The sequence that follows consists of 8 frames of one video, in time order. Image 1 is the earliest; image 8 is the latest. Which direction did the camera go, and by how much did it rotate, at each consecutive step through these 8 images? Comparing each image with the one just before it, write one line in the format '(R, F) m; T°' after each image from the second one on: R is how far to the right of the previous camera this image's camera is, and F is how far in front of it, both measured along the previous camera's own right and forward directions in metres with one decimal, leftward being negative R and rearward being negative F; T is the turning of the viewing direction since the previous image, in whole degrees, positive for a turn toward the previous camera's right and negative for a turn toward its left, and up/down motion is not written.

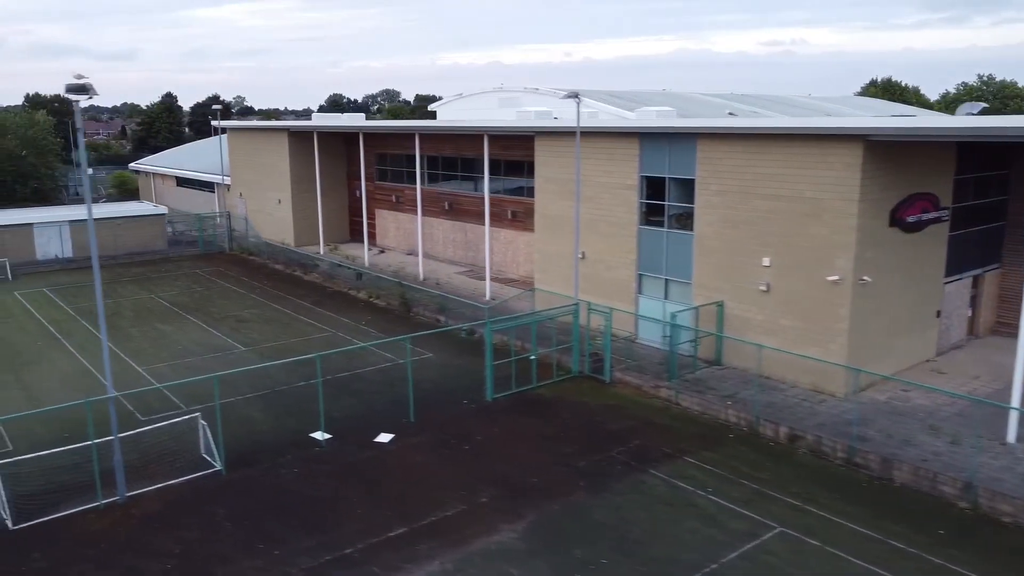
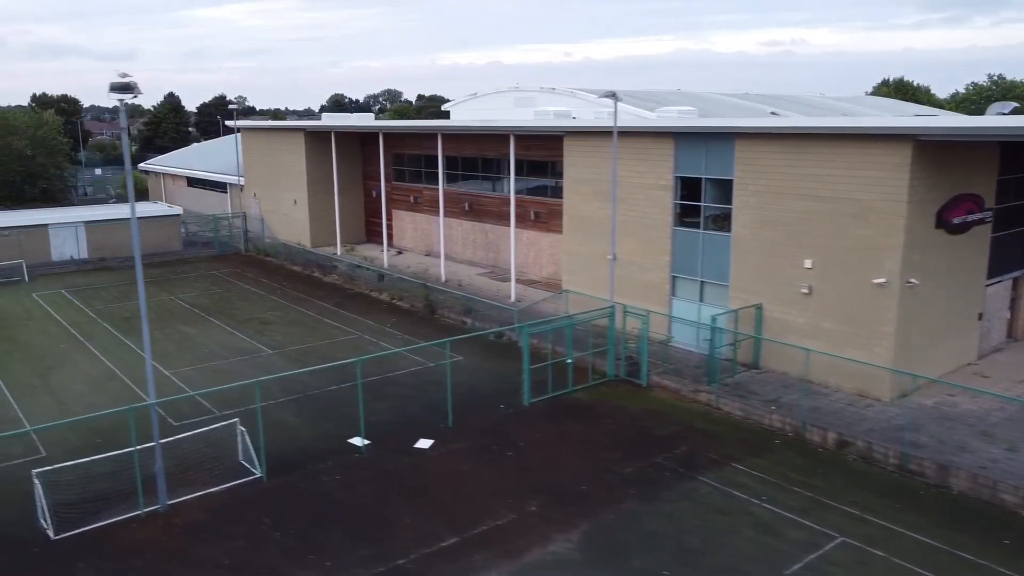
(-0.8, +0.3) m; 0°
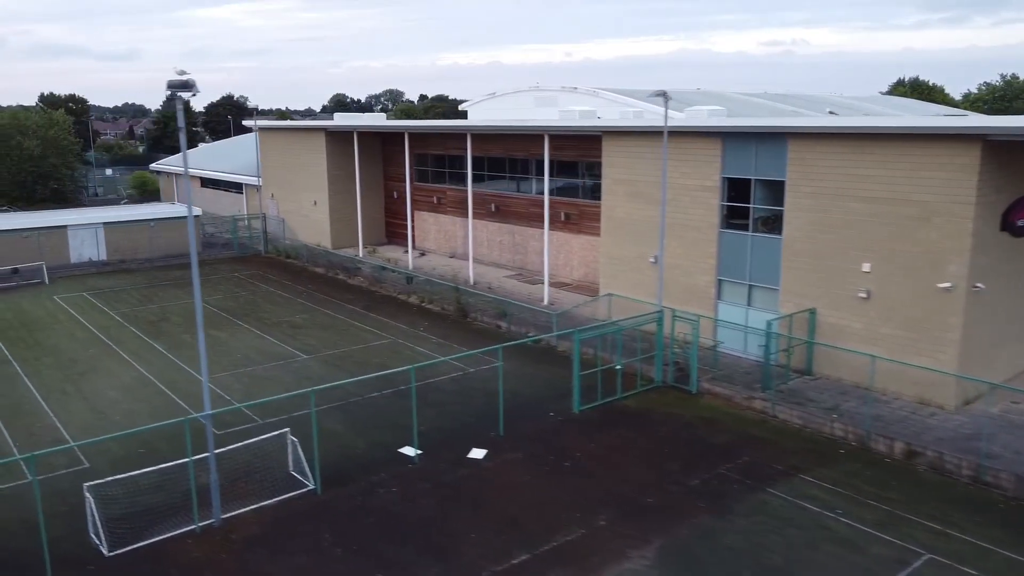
(-1.1, +0.5) m; 0°
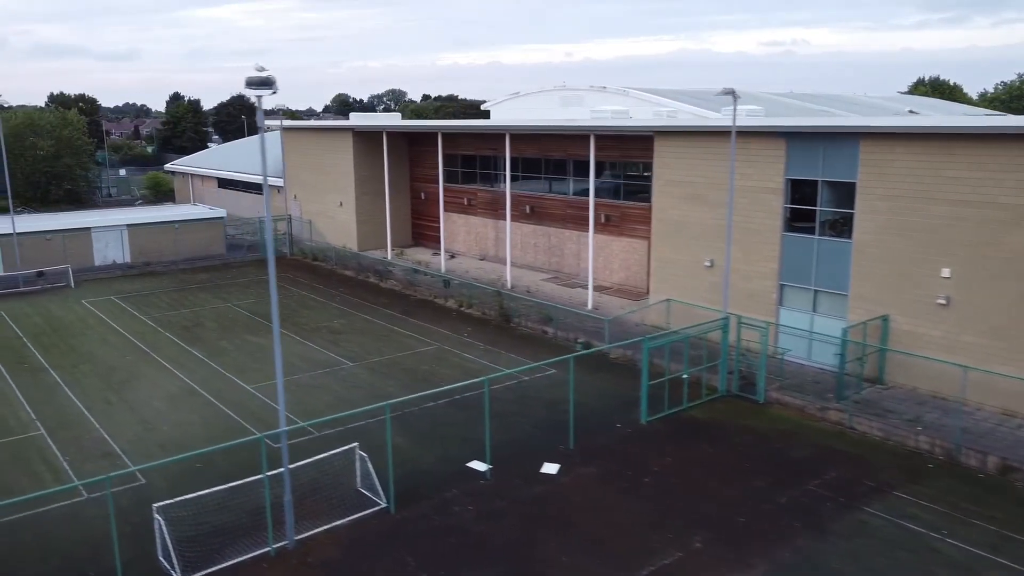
(-1.3, +0.7) m; 0°
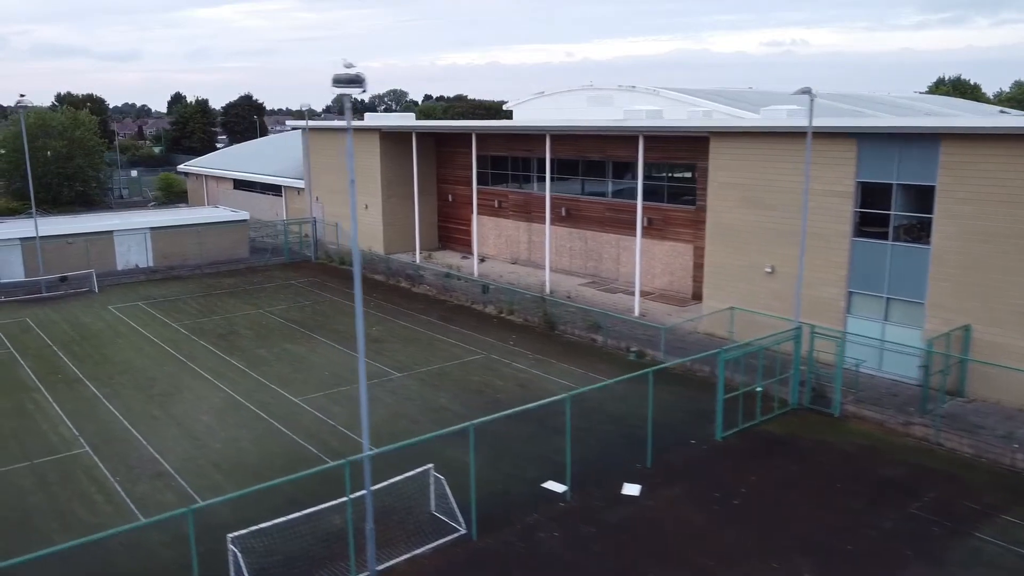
(-1.4, +0.8) m; 0°
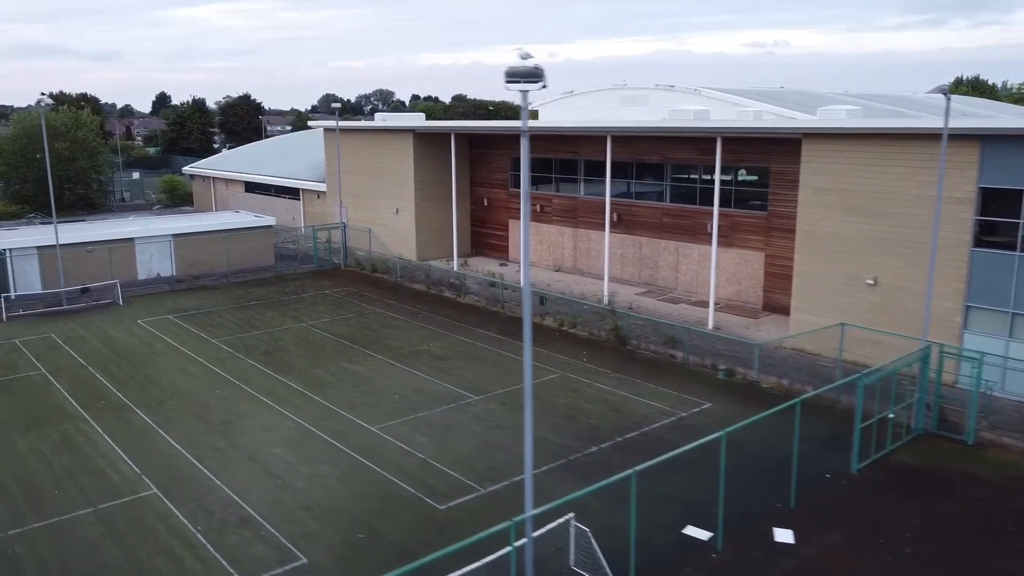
(-2.3, +1.6) m; +1°
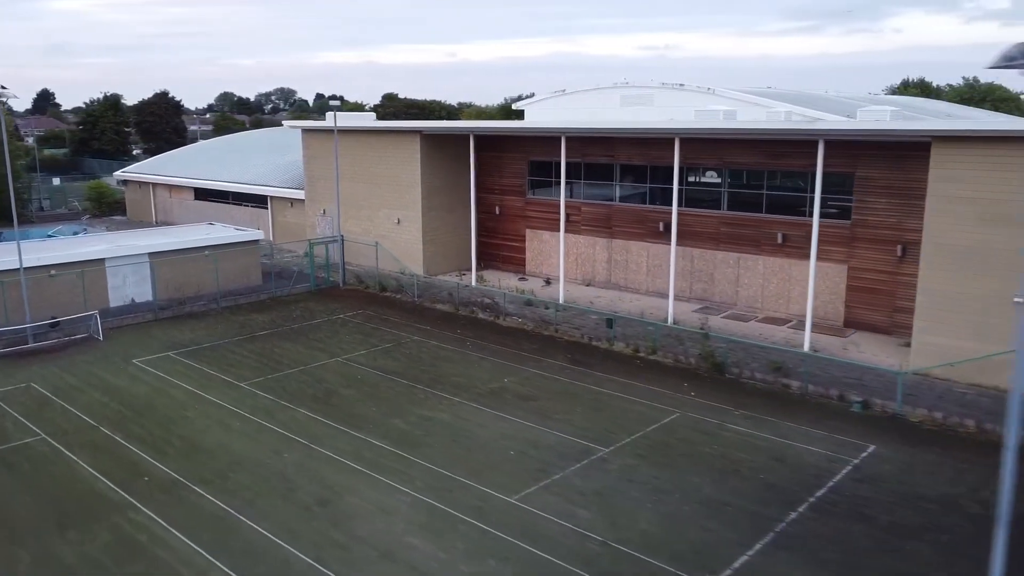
(-4.4, +3.2) m; +7°
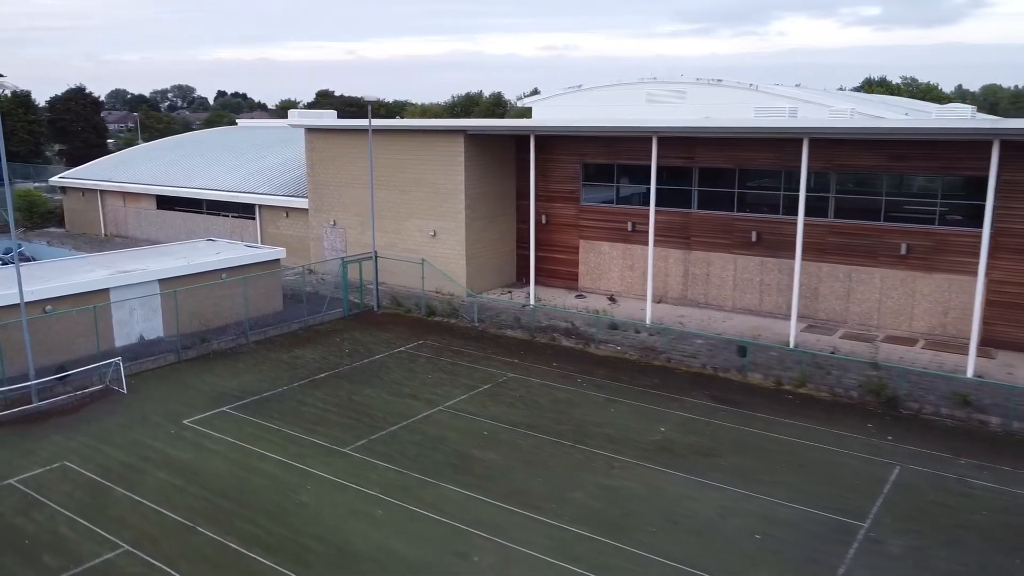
(-5.0, +3.6) m; +7°
